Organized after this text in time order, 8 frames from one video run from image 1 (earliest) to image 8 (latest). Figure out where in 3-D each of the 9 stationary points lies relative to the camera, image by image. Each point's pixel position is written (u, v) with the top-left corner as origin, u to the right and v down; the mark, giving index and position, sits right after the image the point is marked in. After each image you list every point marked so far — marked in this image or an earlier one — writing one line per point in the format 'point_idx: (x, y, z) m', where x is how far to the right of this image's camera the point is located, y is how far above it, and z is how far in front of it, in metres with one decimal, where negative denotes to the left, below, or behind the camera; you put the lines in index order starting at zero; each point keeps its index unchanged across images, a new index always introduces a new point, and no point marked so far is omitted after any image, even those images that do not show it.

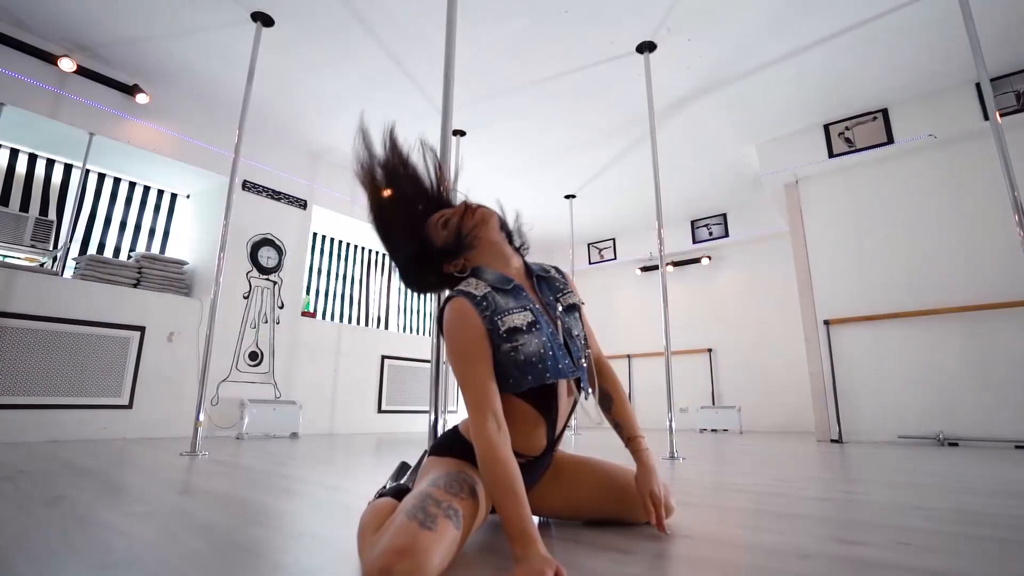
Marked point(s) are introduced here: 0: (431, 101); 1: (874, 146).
0: (-0.7, +1.7, +4.5) m
1: (+3.3, +1.3, +4.7) m
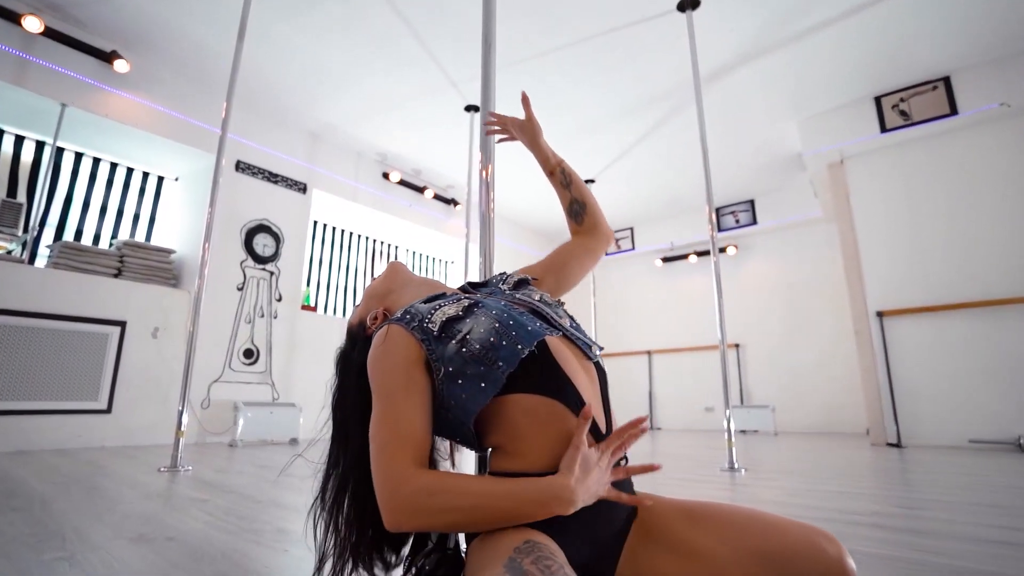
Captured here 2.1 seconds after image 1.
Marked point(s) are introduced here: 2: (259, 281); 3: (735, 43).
0: (-0.5, +1.7, +4.1) m
1: (+3.5, +1.4, +4.2) m
2: (-2.1, +0.1, +4.3) m
3: (+1.7, +1.8, +3.9) m
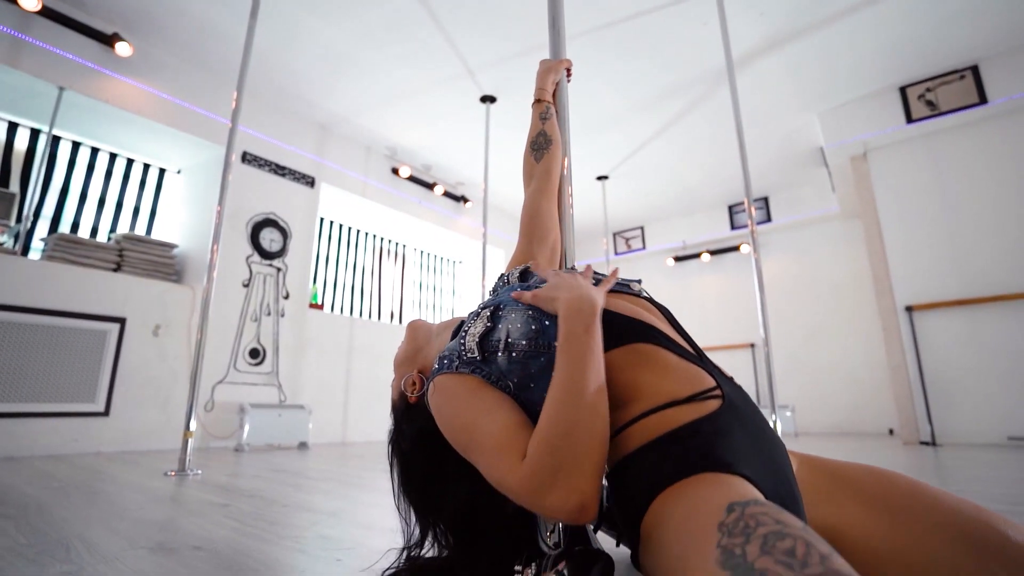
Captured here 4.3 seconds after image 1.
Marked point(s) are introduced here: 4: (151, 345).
0: (-0.4, +1.8, +3.9) m
1: (+3.6, +1.4, +4.1) m
2: (-2.0, +0.1, +4.1) m
3: (+1.9, +1.9, +3.8) m
4: (-2.4, -0.4, +3.4) m
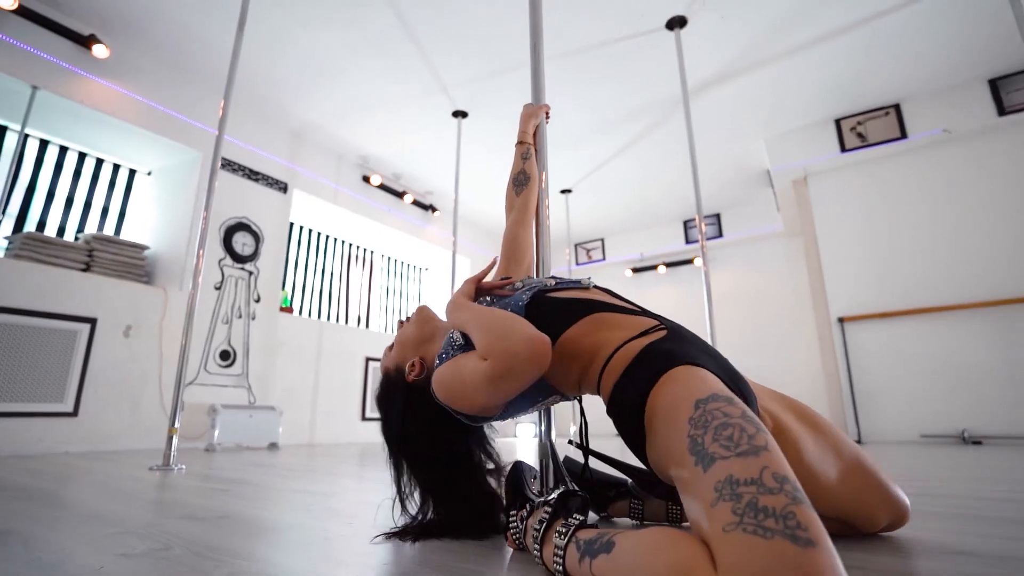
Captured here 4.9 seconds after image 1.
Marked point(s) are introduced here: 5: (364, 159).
0: (-0.6, +1.7, +4.1) m
1: (+3.4, +1.3, +4.6) m
2: (-2.2, +0.1, +4.1) m
3: (+1.7, +1.8, +4.1) m
4: (-2.7, -0.4, +3.4) m
5: (-1.6, +1.3, +5.3) m
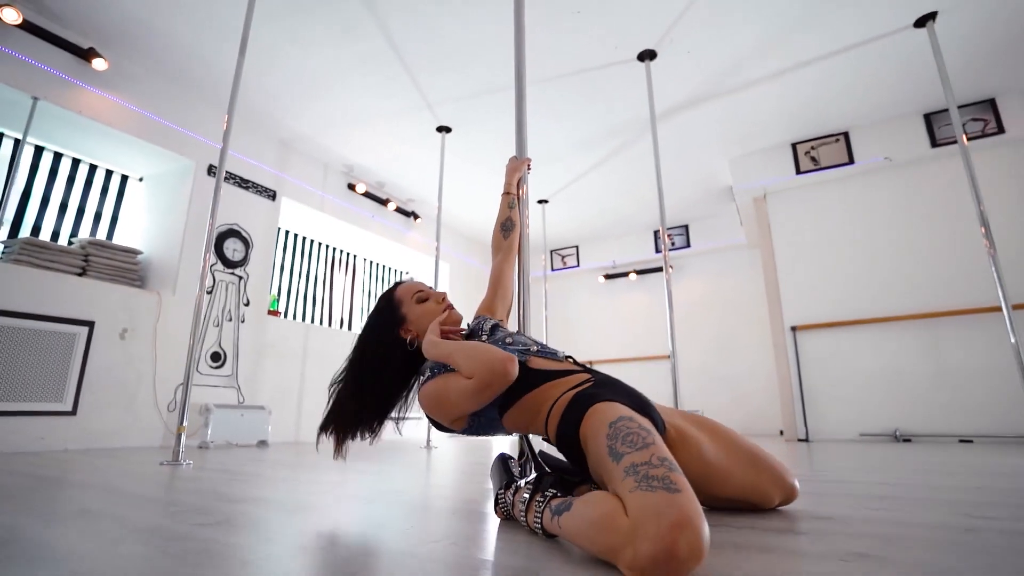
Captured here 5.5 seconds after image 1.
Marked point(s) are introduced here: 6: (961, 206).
0: (-0.8, +1.7, +4.4) m
1: (+3.2, +1.2, +5.0) m
2: (-2.4, 0.0, +4.3) m
3: (+1.5, +1.7, +4.5) m
4: (-2.8, -0.4, +3.6) m
5: (-1.8, +1.3, +5.5) m
6: (+4.1, +0.7, +4.6) m
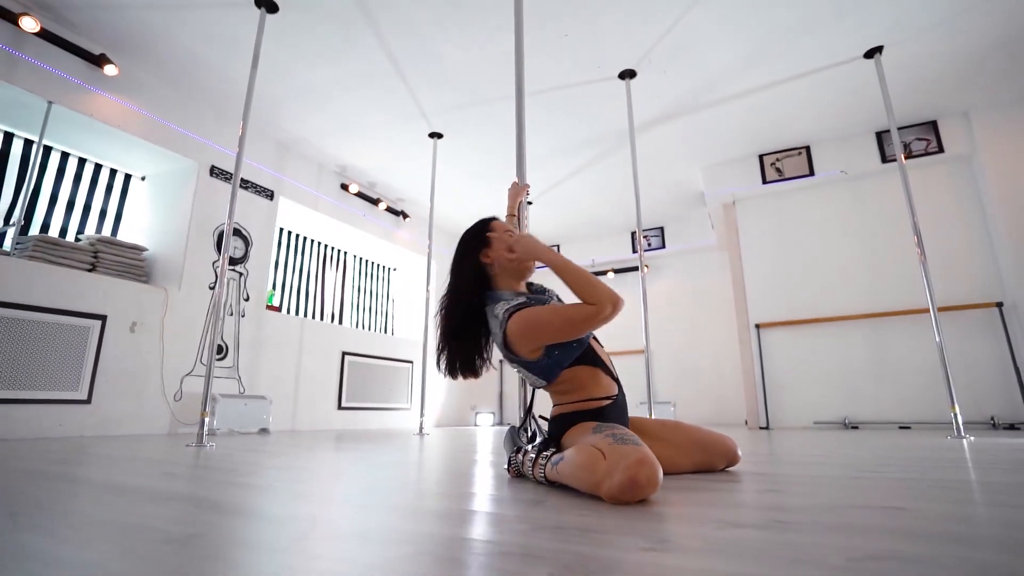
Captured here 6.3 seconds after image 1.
0: (-0.9, +1.7, +4.6) m
1: (+3.1, +1.2, +5.5) m
2: (-2.5, +0.1, +4.5) m
3: (+1.4, +1.7, +4.8) m
4: (-2.9, -0.4, +3.8) m
5: (-1.9, +1.3, +5.7) m
6: (+3.9, +0.7, +5.1) m
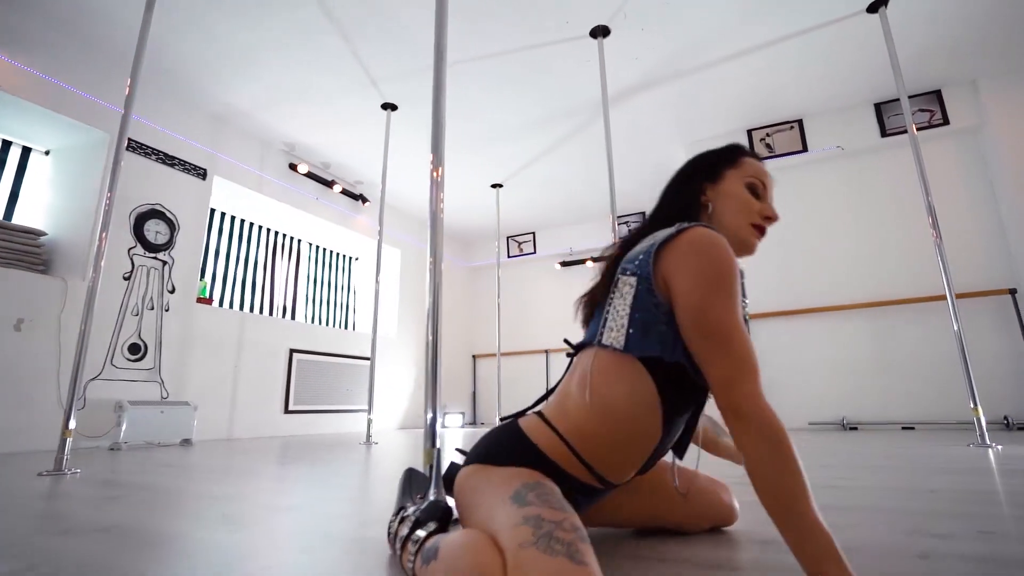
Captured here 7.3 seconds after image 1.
0: (-1.2, +1.8, +4.1) m
1: (+2.7, +1.3, +5.0) m
2: (-2.8, +0.1, +3.9) m
3: (+1.1, +1.8, +4.3) m
4: (-3.2, -0.3, +3.2) m
5: (-2.3, +1.4, +5.2) m
6: (+3.6, +0.8, +4.6) m
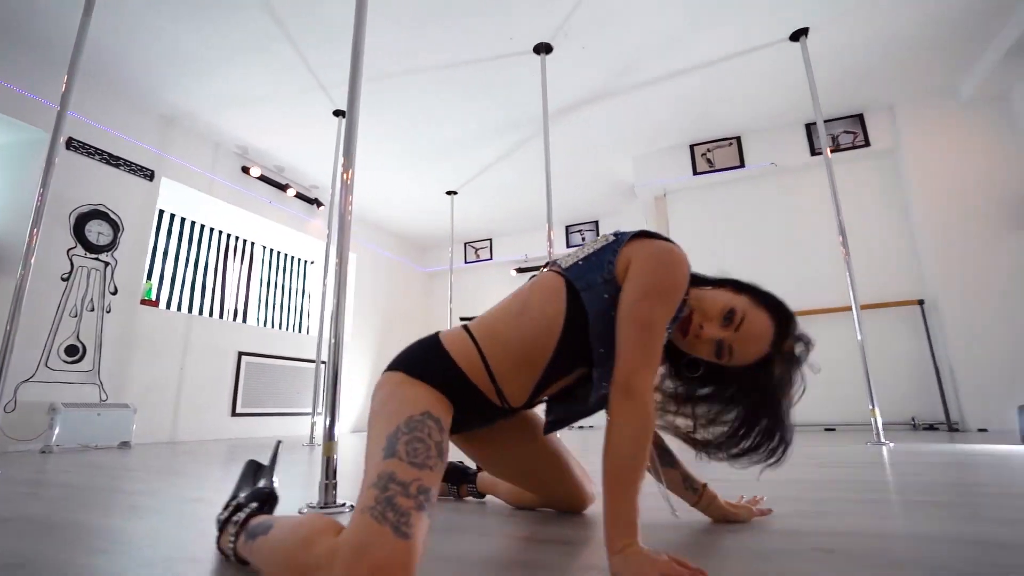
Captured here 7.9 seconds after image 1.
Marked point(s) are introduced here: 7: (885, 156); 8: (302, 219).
0: (-1.6, +1.8, +4.1) m
1: (+2.3, +1.2, +5.3) m
2: (-3.2, +0.1, +3.9) m
3: (+0.6, +1.8, +4.5) m
4: (-3.6, -0.3, +3.2) m
5: (-2.7, +1.4, +5.2) m
6: (+3.2, +0.7, +5.0) m
7: (+3.6, +1.3, +4.8) m
8: (-2.4, +0.8, +6.0) m
